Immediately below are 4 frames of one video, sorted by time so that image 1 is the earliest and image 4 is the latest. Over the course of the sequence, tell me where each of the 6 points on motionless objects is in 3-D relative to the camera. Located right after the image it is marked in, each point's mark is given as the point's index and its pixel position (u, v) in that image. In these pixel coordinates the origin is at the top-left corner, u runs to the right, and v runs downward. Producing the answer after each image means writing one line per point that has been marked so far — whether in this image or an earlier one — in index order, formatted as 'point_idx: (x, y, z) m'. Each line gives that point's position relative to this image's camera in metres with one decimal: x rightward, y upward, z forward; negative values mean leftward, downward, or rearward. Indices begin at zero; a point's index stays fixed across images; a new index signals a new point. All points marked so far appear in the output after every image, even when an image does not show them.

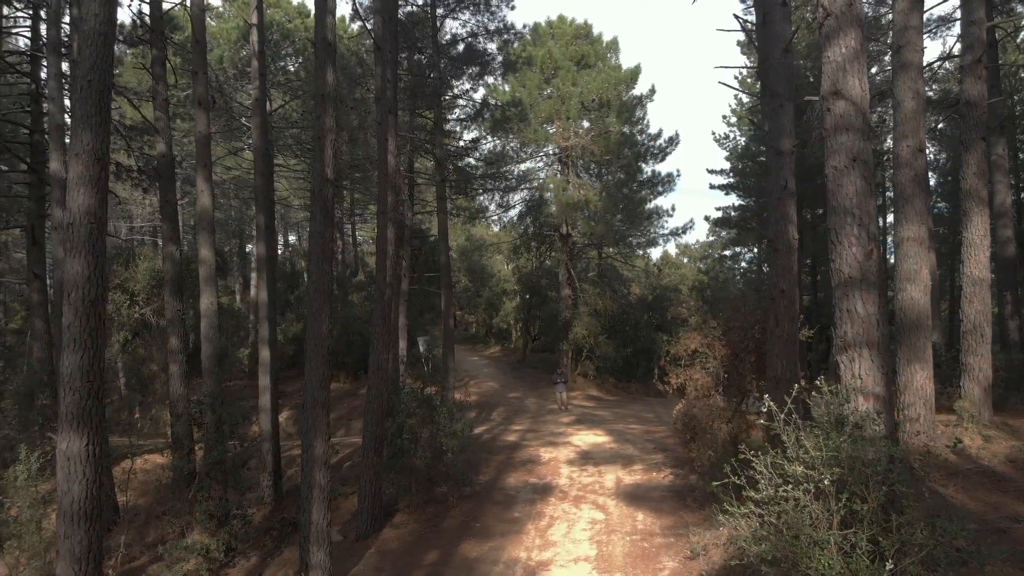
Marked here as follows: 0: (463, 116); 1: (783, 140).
0: (-1.5, +5.2, +18.7) m
1: (+3.4, +1.8, +7.6) m
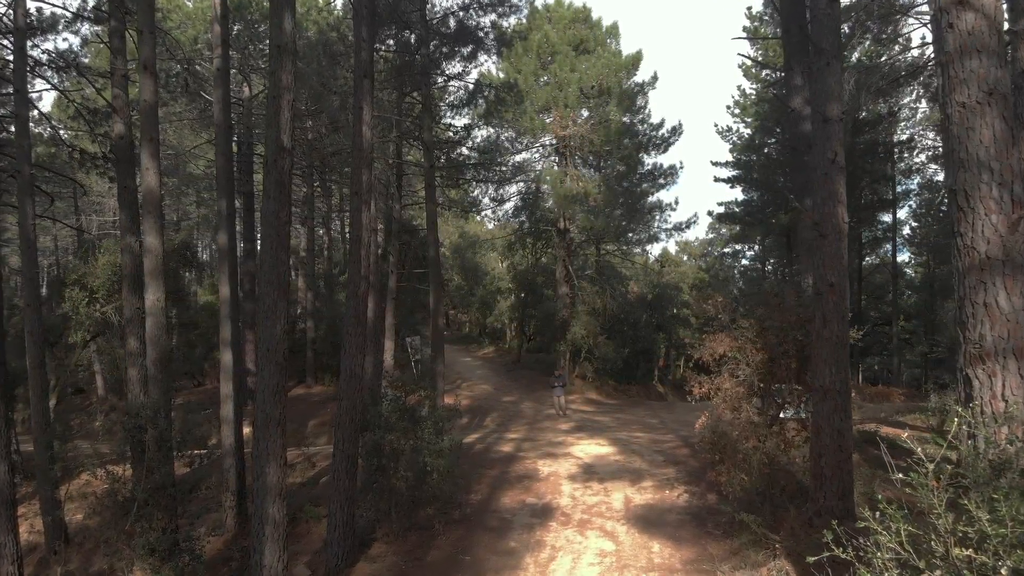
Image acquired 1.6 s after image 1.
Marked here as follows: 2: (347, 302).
0: (-1.6, +5.3, +17.5) m
1: (+3.3, +1.9, +6.4) m
2: (-2.1, -0.2, +7.5) m
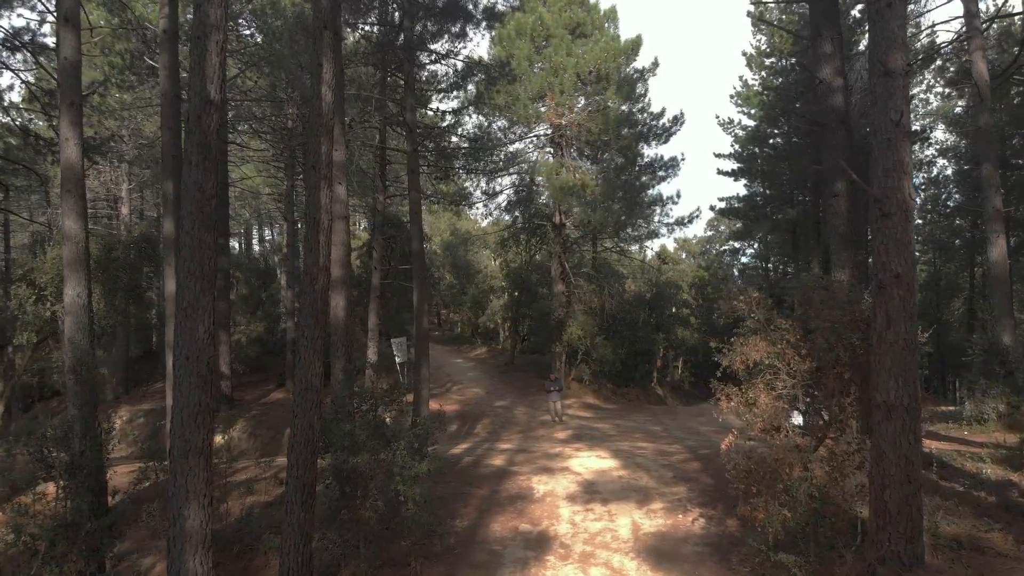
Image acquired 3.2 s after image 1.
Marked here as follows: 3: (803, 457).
0: (-1.8, +5.4, +16.2) m
1: (+3.2, +2.0, +5.2) m
2: (-2.2, -0.1, +6.3) m
3: (+2.6, -1.5, +5.4) m
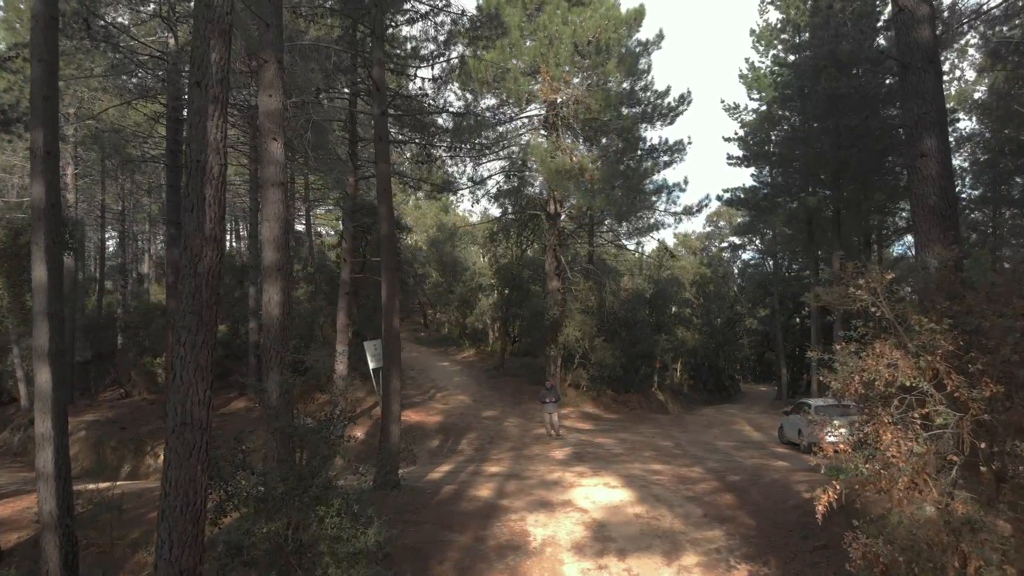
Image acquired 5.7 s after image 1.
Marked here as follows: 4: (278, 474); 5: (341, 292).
0: (-2.1, +5.5, +14.1) m
1: (+3.2, +2.1, +3.2) m
2: (-2.2, 0.0, +4.1) m
3: (+2.5, -1.4, +3.3) m
4: (-1.7, -1.4, +4.6) m
5: (-4.1, -0.1, +14.6) m
